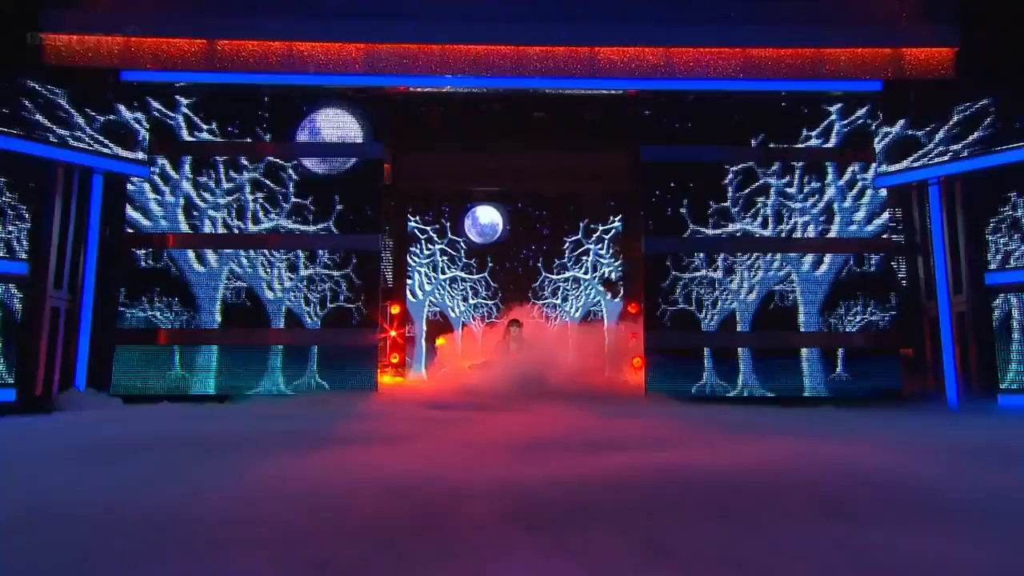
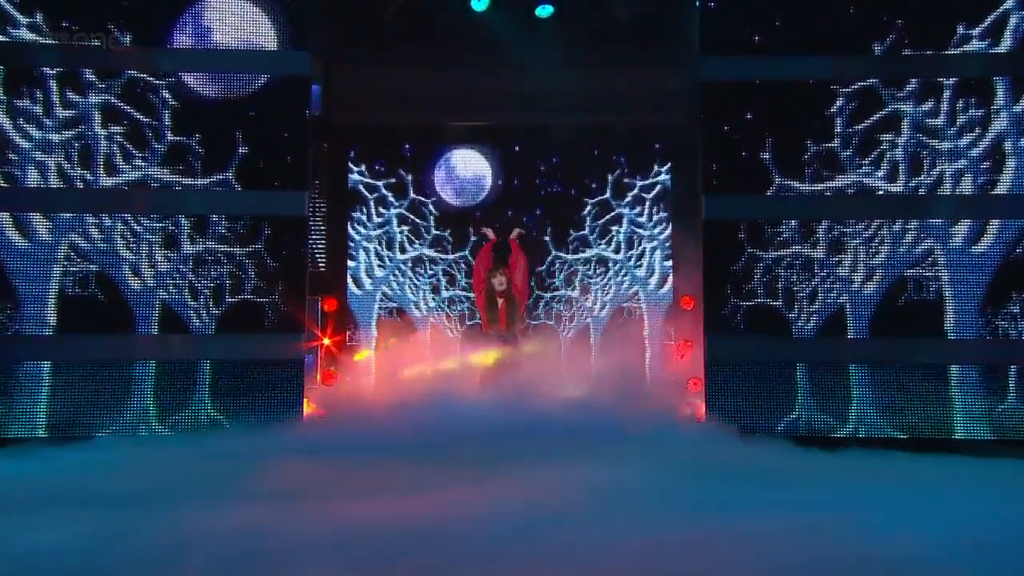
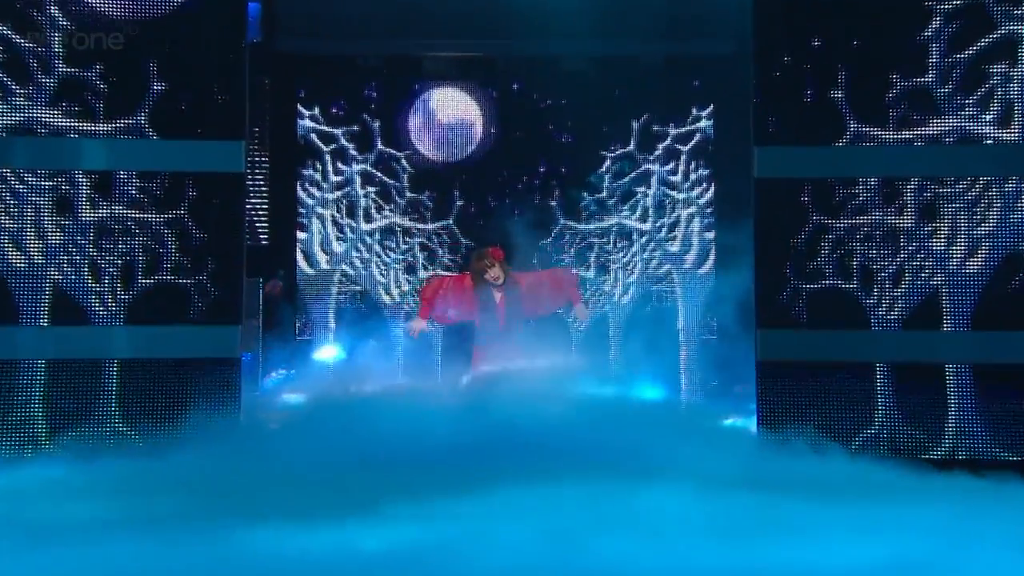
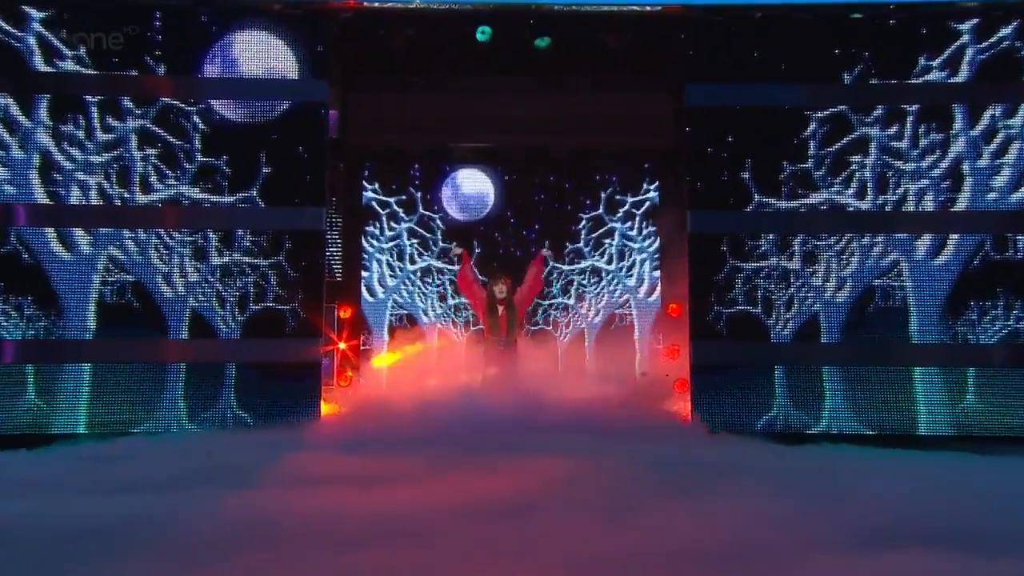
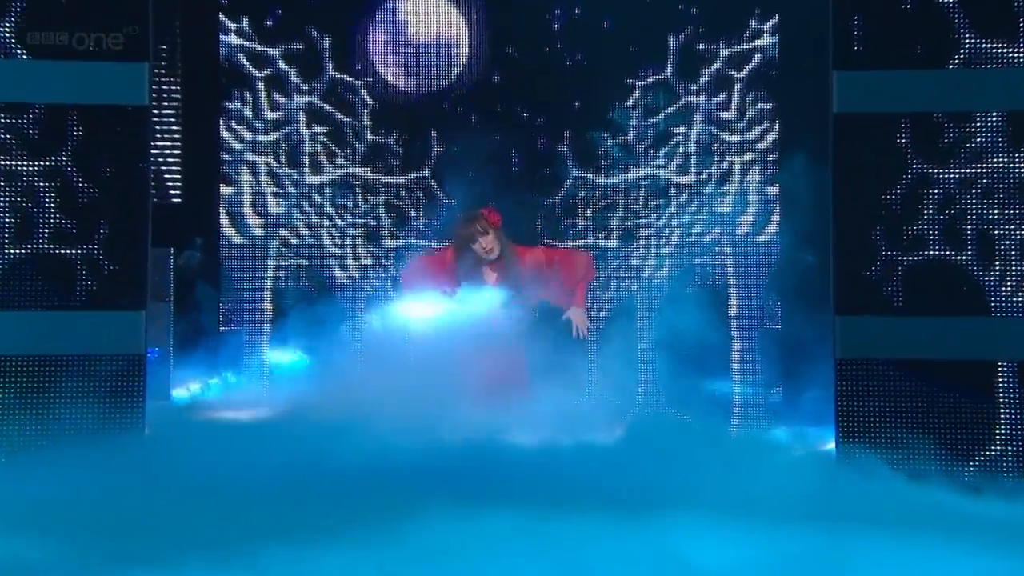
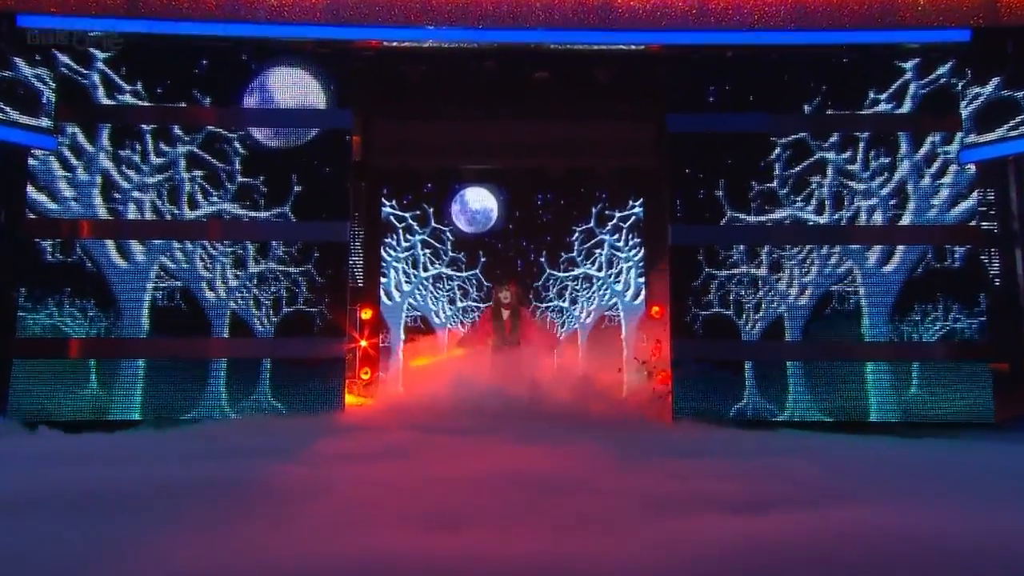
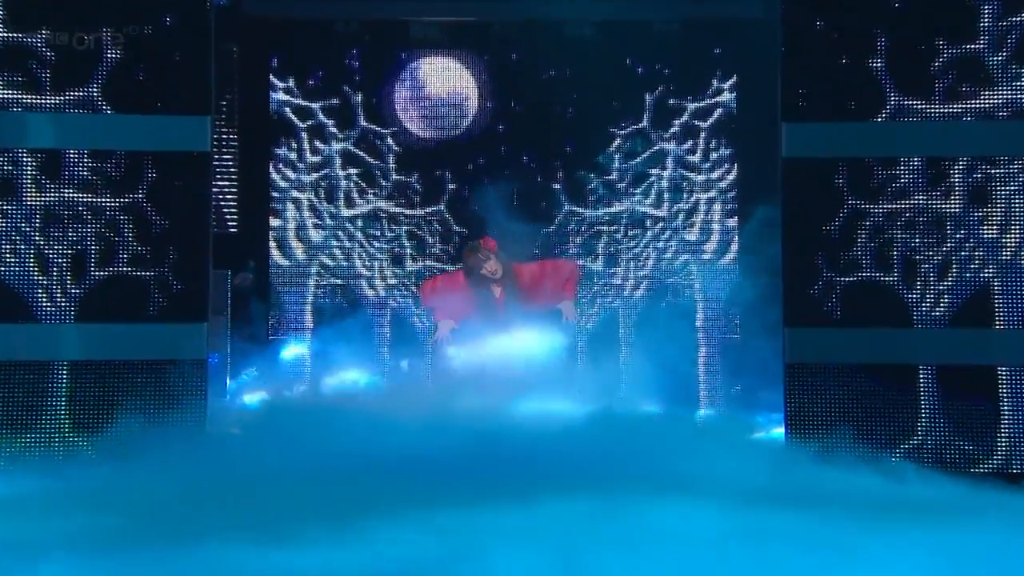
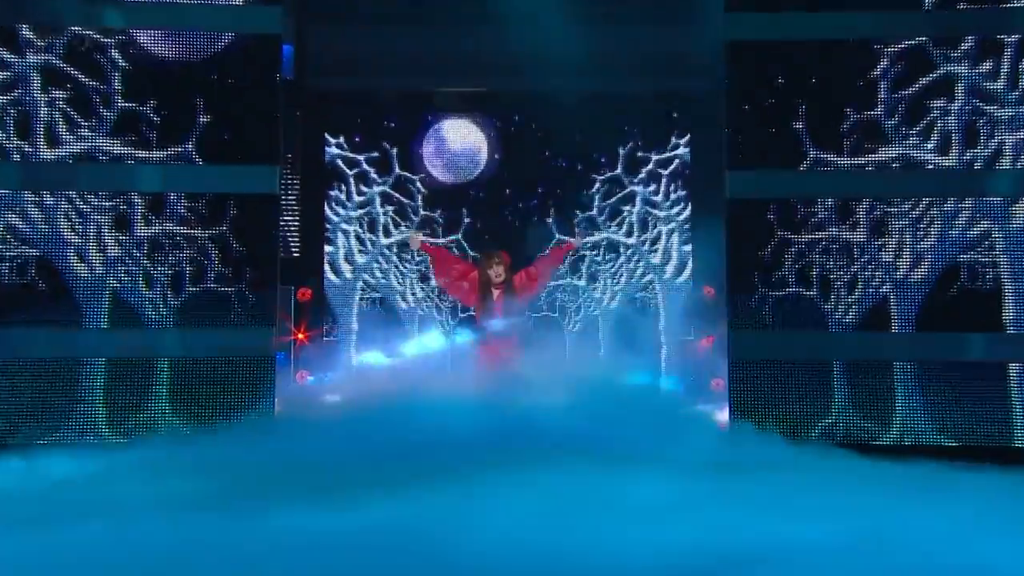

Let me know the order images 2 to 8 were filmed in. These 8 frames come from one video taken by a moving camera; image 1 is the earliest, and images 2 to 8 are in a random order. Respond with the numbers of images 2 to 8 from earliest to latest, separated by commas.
6, 4, 2, 8, 3, 7, 5
